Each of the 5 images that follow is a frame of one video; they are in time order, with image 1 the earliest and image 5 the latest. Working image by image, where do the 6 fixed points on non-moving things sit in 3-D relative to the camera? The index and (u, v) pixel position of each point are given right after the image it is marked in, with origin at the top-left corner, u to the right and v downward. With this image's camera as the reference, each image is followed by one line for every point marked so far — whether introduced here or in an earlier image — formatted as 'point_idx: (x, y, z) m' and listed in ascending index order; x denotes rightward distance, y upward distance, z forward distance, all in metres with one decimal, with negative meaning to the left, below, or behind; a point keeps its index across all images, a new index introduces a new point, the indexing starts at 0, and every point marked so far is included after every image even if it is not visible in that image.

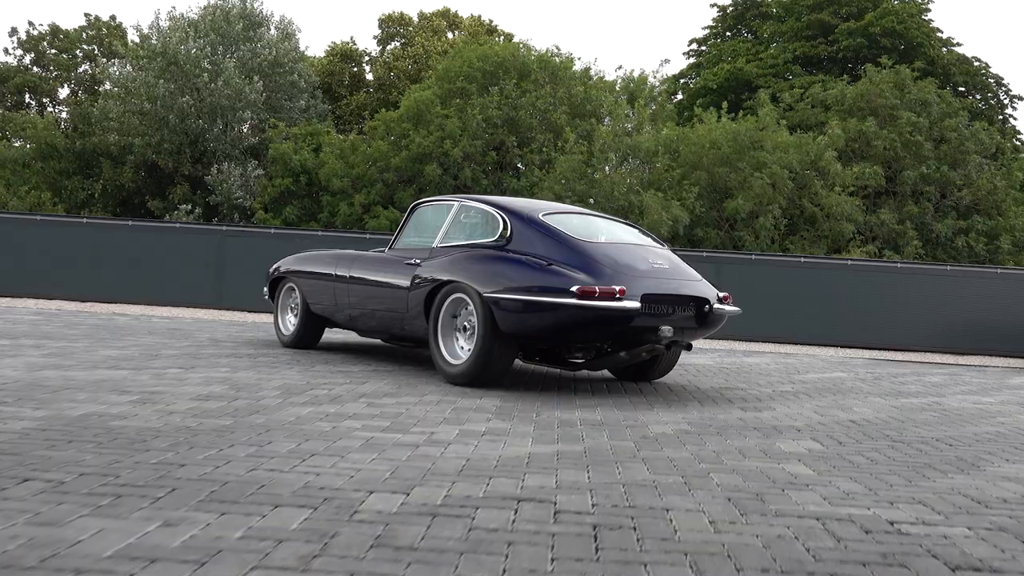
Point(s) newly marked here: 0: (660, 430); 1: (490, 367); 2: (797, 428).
0: (+0.9, -0.9, +6.1) m
1: (-0.2, -0.7, +8.2) m
2: (+1.8, -0.9, +6.5) m
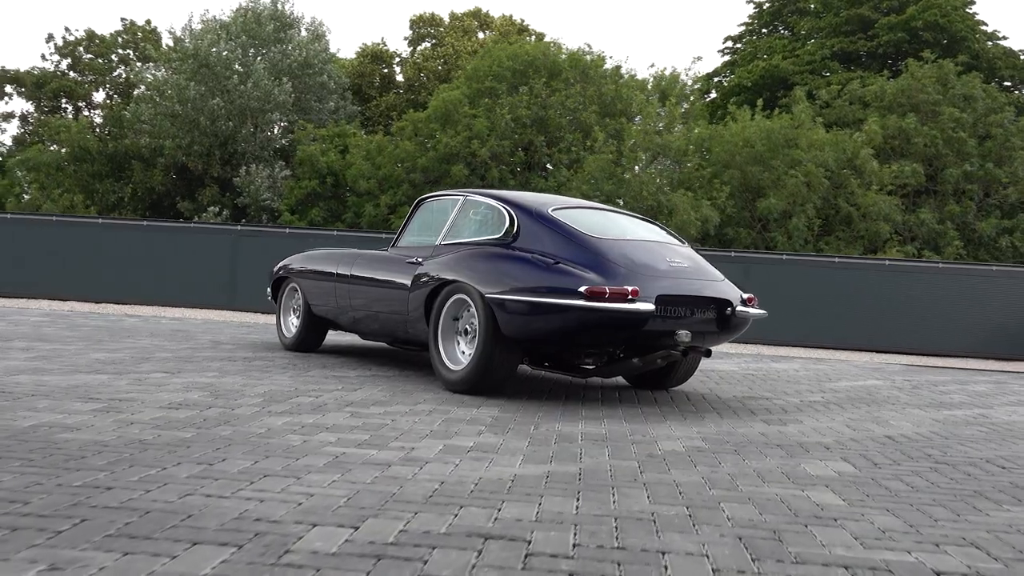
0: (+0.9, -0.9, +5.4) m
1: (-0.2, -0.7, +7.6) m
2: (+1.8, -0.9, +5.8) m
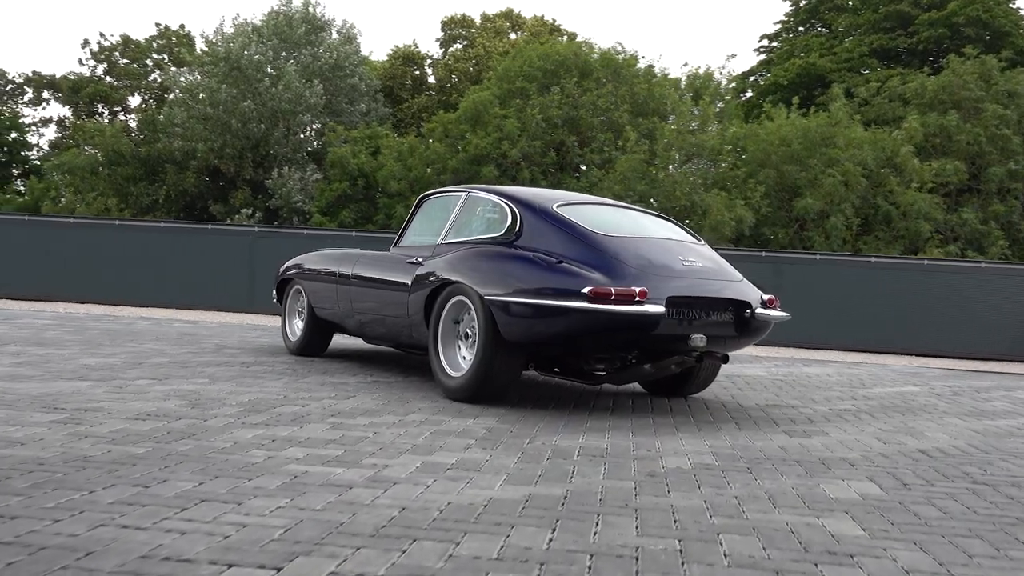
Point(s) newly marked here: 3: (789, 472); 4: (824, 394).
0: (+0.8, -0.9, +4.9) m
1: (-0.1, -0.7, +7.1) m
2: (+1.8, -0.9, +5.2) m
3: (+1.3, -0.9, +4.9) m
4: (+2.9, -1.0, +9.2) m
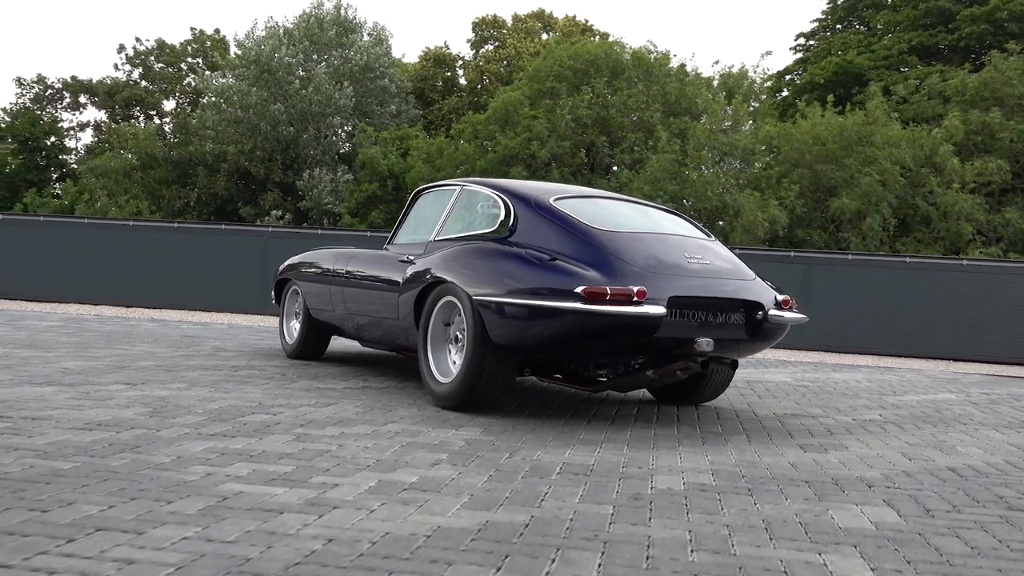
0: (+0.7, -0.9, +4.4) m
1: (-0.2, -0.7, +6.6) m
2: (+1.7, -0.9, +4.7) m
3: (+1.2, -0.9, +4.3) m
4: (+2.9, -1.0, +8.6) m
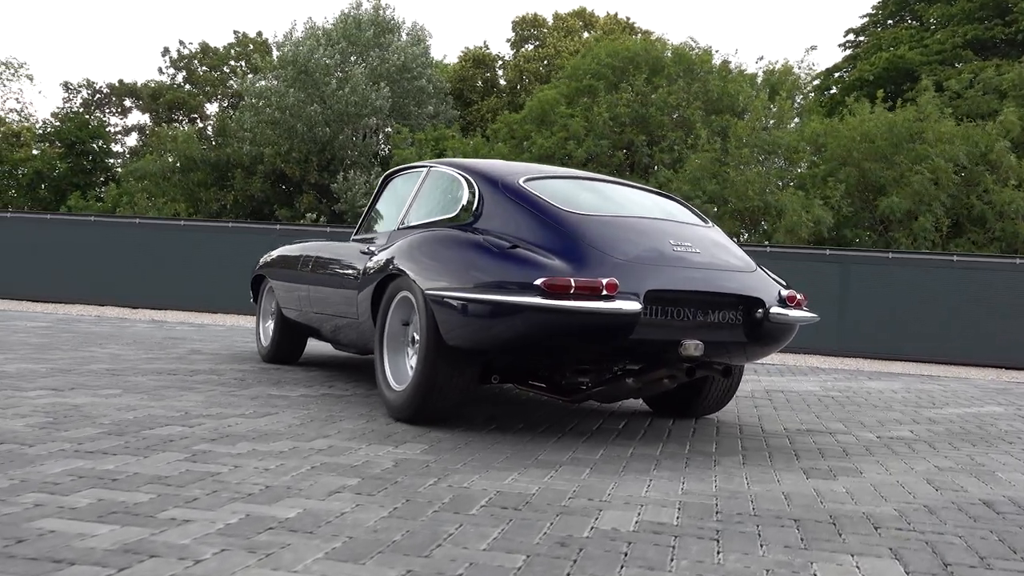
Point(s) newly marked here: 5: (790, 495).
0: (+0.3, -0.8, +3.4) m
1: (-0.4, -0.6, +5.7) m
2: (+1.3, -0.9, +3.7) m
3: (+0.9, -0.8, +3.4) m
4: (+2.8, -1.0, +7.6) m
5: (+1.2, -0.9, +4.2) m
